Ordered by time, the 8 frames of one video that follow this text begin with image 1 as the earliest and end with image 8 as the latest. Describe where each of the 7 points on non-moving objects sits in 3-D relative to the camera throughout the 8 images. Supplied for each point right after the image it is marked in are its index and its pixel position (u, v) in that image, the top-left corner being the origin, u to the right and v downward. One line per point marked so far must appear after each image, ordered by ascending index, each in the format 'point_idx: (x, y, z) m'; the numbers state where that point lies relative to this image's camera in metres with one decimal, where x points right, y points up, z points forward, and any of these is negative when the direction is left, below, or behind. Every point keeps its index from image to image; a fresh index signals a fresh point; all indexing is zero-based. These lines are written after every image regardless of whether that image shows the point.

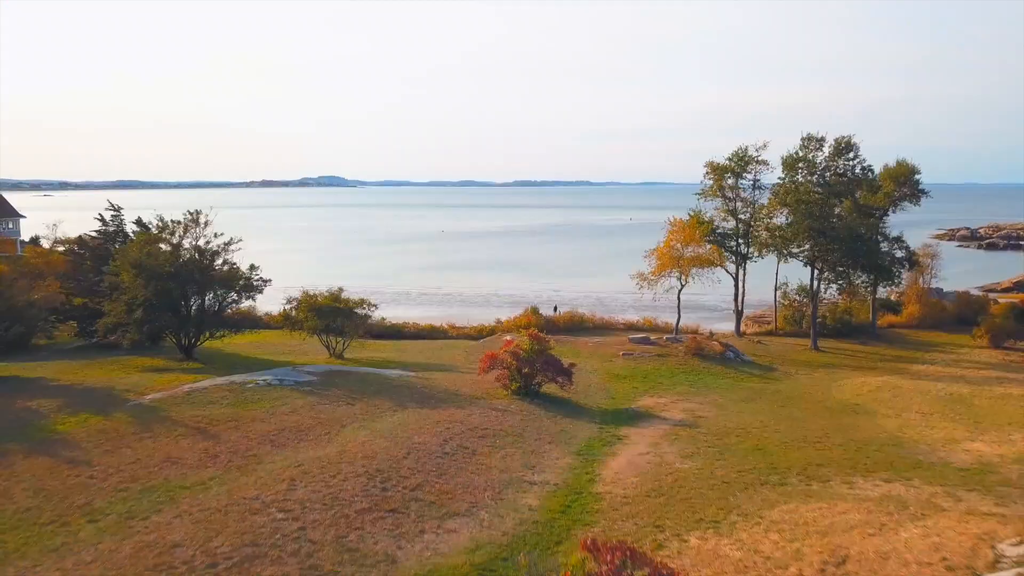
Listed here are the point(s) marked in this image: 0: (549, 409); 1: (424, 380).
0: (+0.8, -2.5, +17.1) m
1: (-2.1, -2.2, +19.8) m
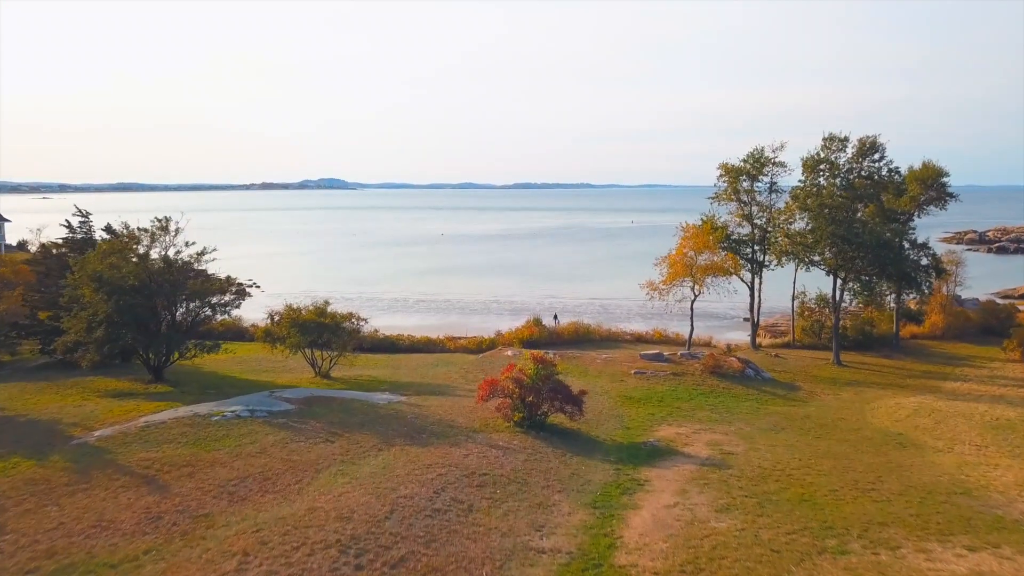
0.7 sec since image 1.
0: (+0.8, -2.9, +15.0) m
1: (-2.1, -2.6, +17.8) m
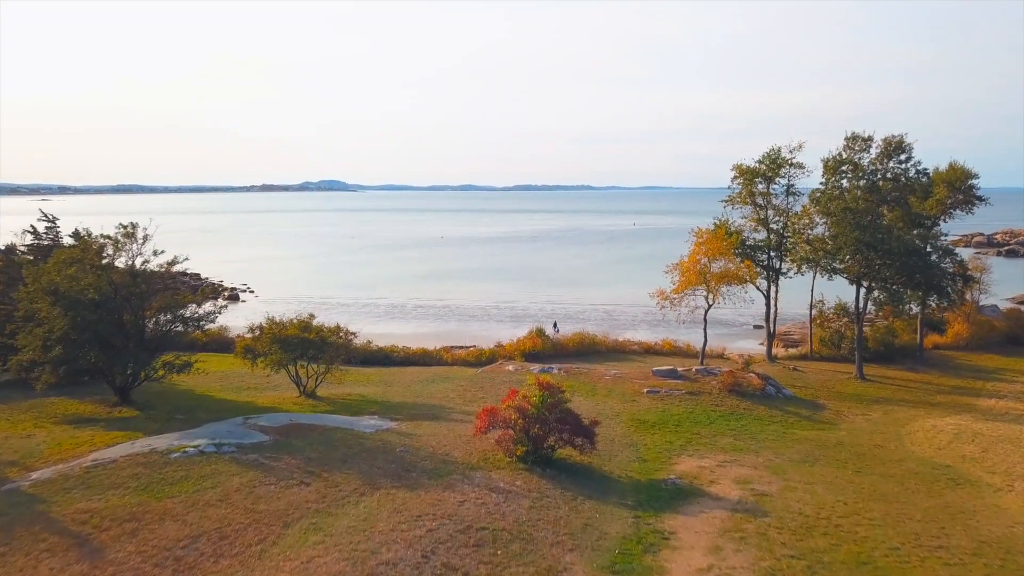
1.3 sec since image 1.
0: (+0.9, -3.1, +13.1) m
1: (-2.0, -2.8, +15.9) m
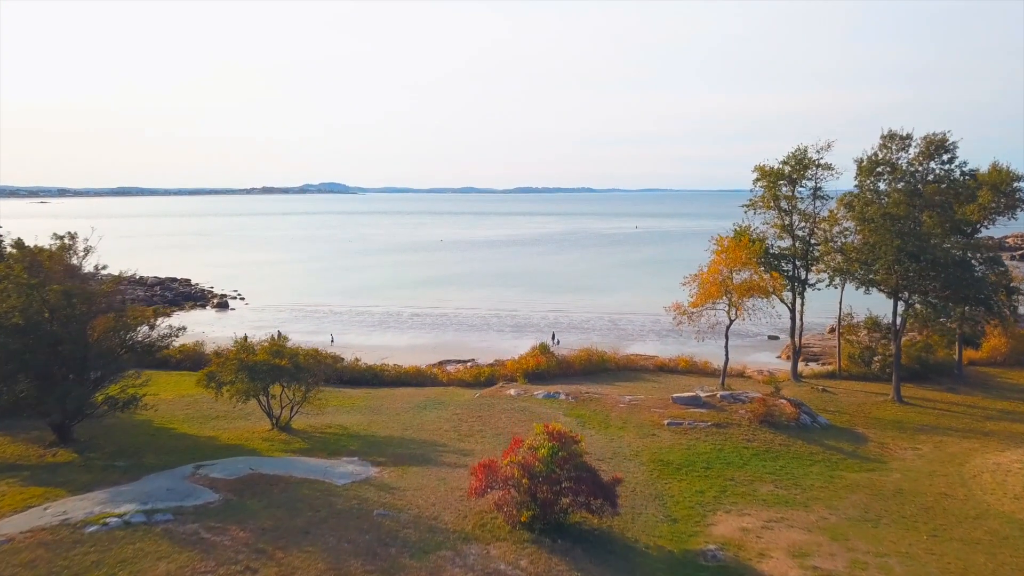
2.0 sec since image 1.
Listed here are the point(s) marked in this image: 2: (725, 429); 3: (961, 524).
0: (+0.9, -3.5, +10.5) m
1: (-2.0, -3.2, +13.2) m
2: (+4.9, -3.2, +18.9) m
3: (+7.3, -3.8, +13.4) m
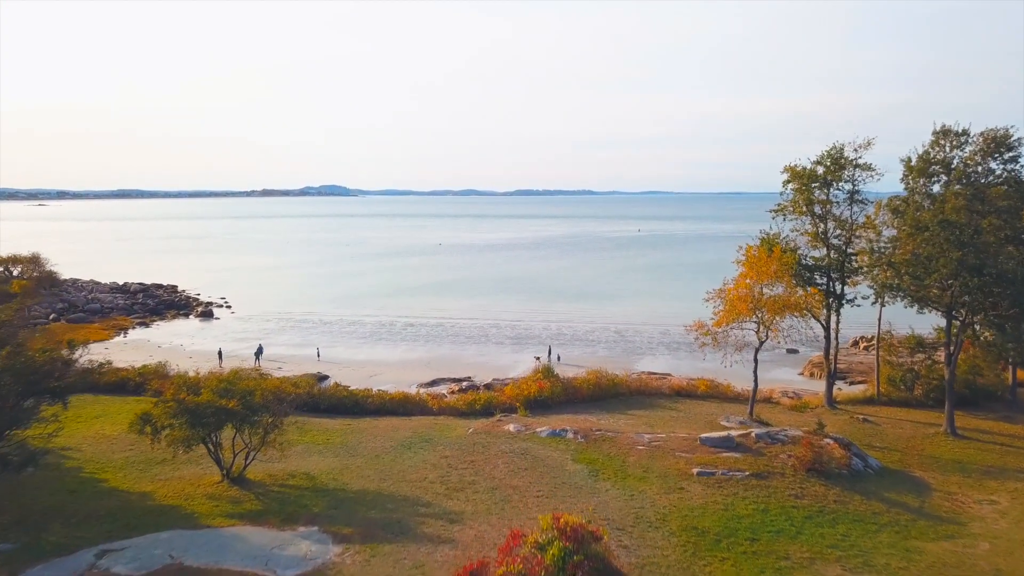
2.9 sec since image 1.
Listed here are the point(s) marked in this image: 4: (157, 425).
0: (+0.9, -3.9, +7.3) m
1: (-2.0, -3.6, +10.0) m
2: (+4.8, -3.7, +15.7) m
3: (+7.2, -4.2, +10.2) m
4: (-6.3, -2.4, +14.8) m
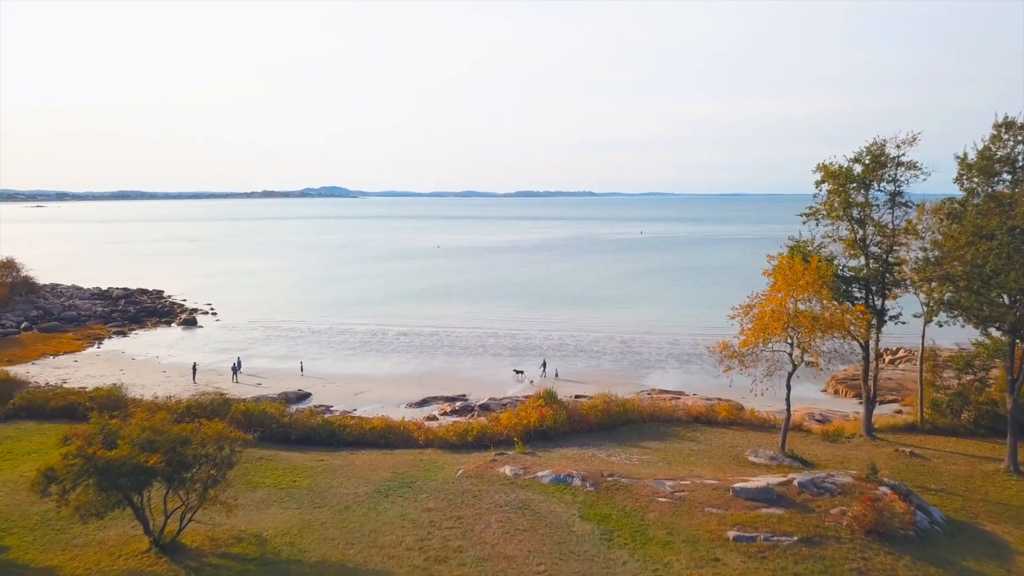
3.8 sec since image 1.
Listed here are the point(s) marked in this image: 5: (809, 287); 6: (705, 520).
0: (+0.8, -4.3, +4.4) m
1: (-2.1, -4.0, +7.1) m
2: (+4.8, -4.0, +12.8) m
3: (+7.1, -4.6, +7.3) m
4: (-6.3, -2.8, +11.8) m
5: (+7.1, 0.0, +19.9) m
6: (+3.2, -3.9, +13.9) m
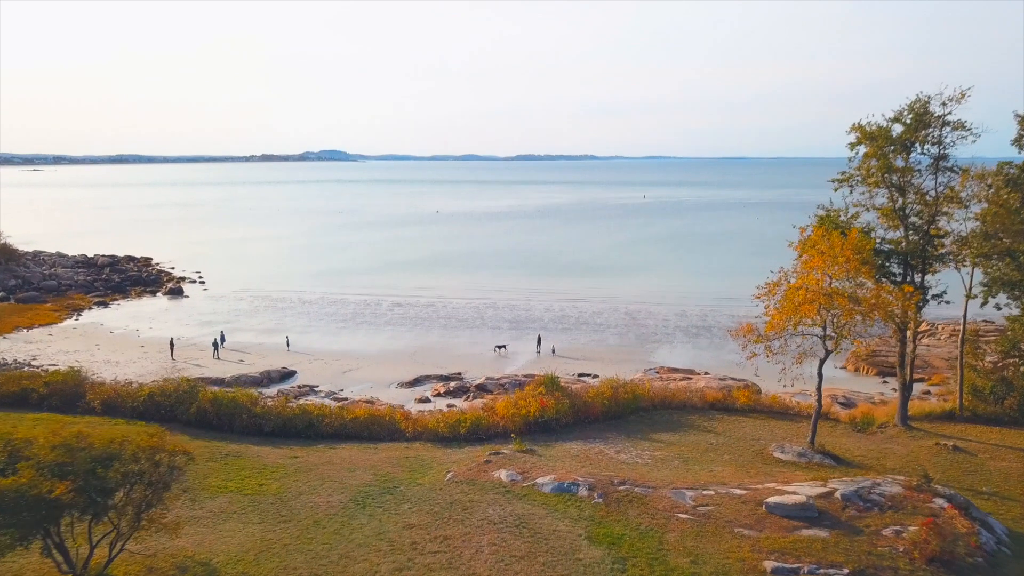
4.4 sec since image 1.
0: (+0.7, -4.4, +2.2) m
1: (-2.2, -4.0, +5.0) m
2: (+4.7, -3.8, +10.7) m
3: (+7.1, -4.6, +5.2) m
4: (-6.4, -2.6, +9.7) m
5: (+7.1, +0.5, +17.6) m
6: (+3.2, -3.6, +11.8) m
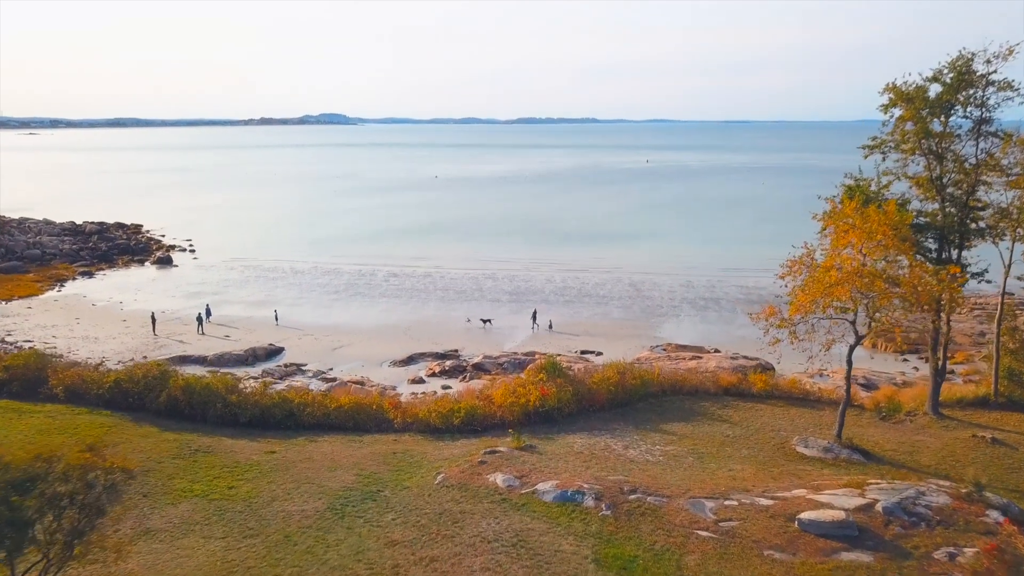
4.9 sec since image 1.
0: (+0.6, -4.7, +0.7) m
1: (-2.2, -4.2, +3.4) m
2: (+4.6, -3.7, +9.1) m
3: (+7.0, -4.7, +3.7) m
4: (-6.5, -2.5, +8.1) m
5: (+7.0, +0.9, +15.8) m
6: (+3.1, -3.5, +10.2) m
